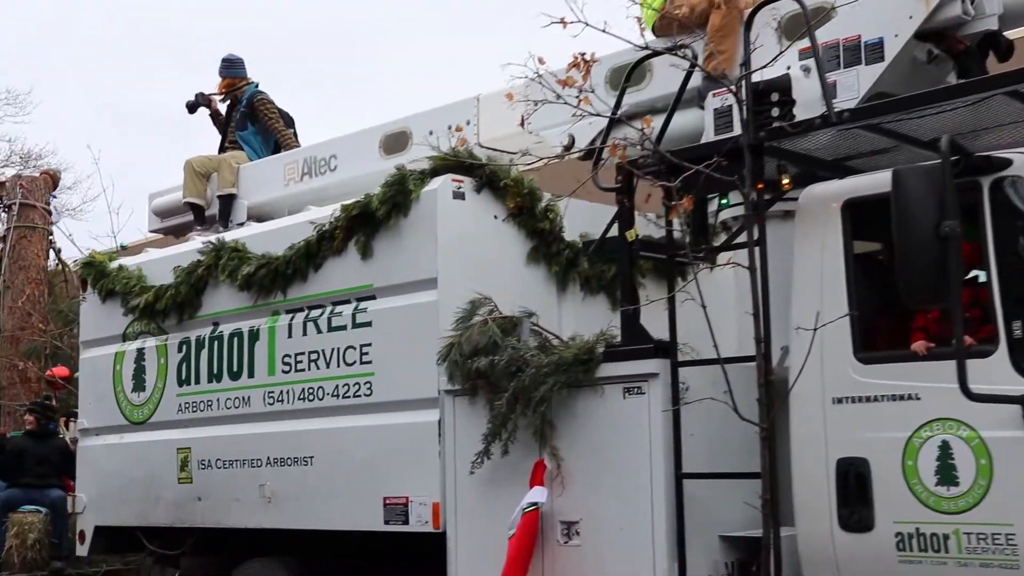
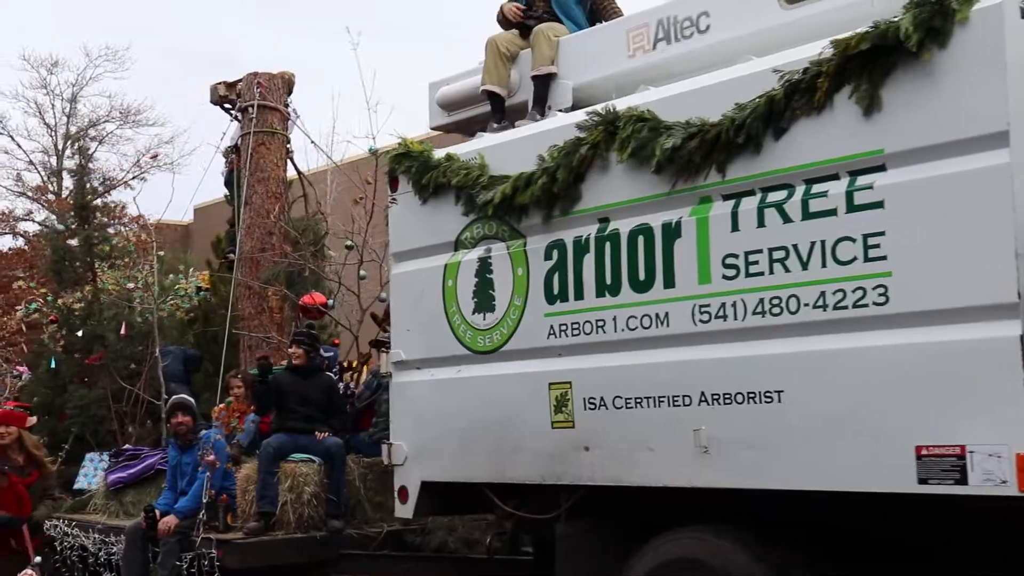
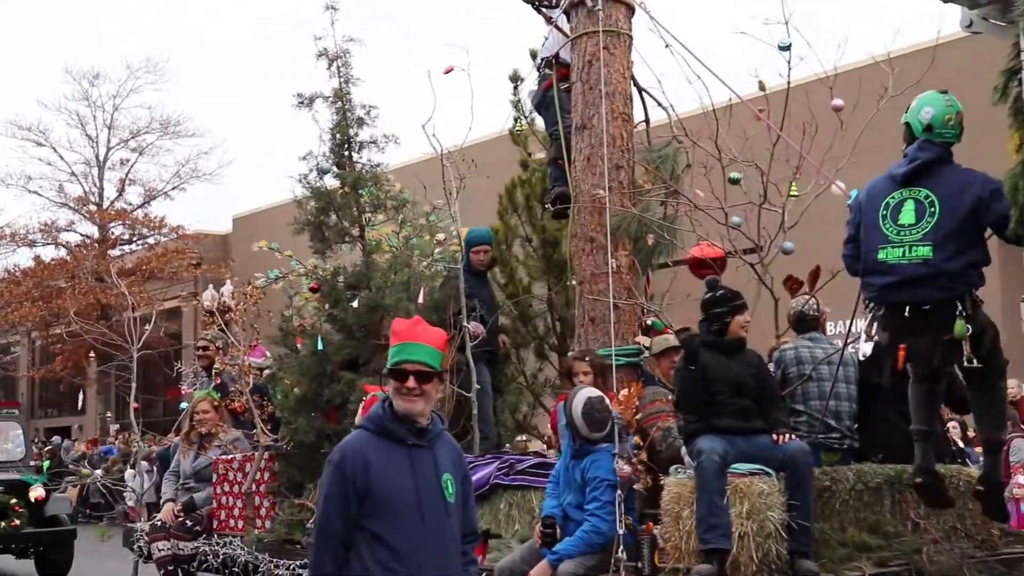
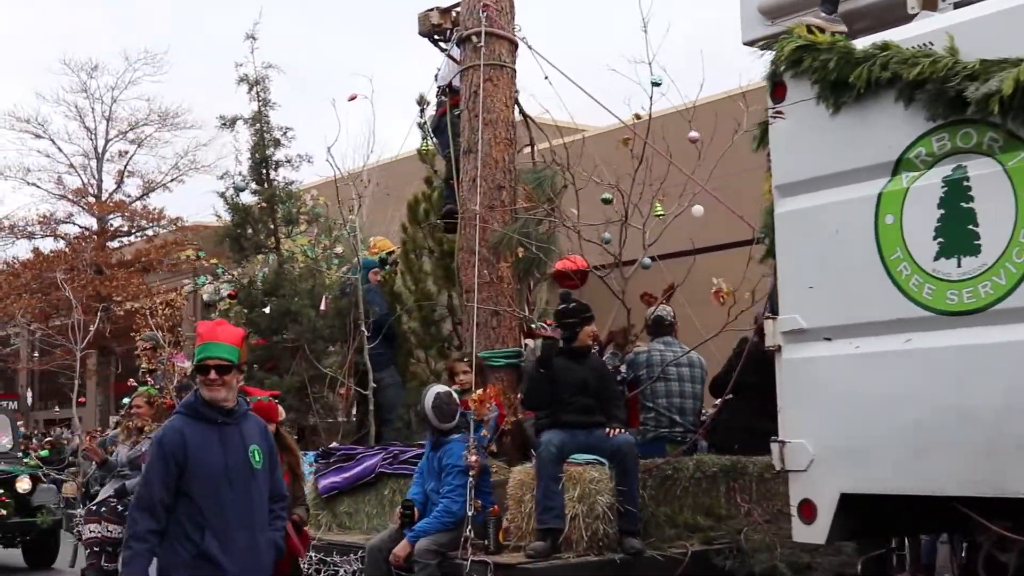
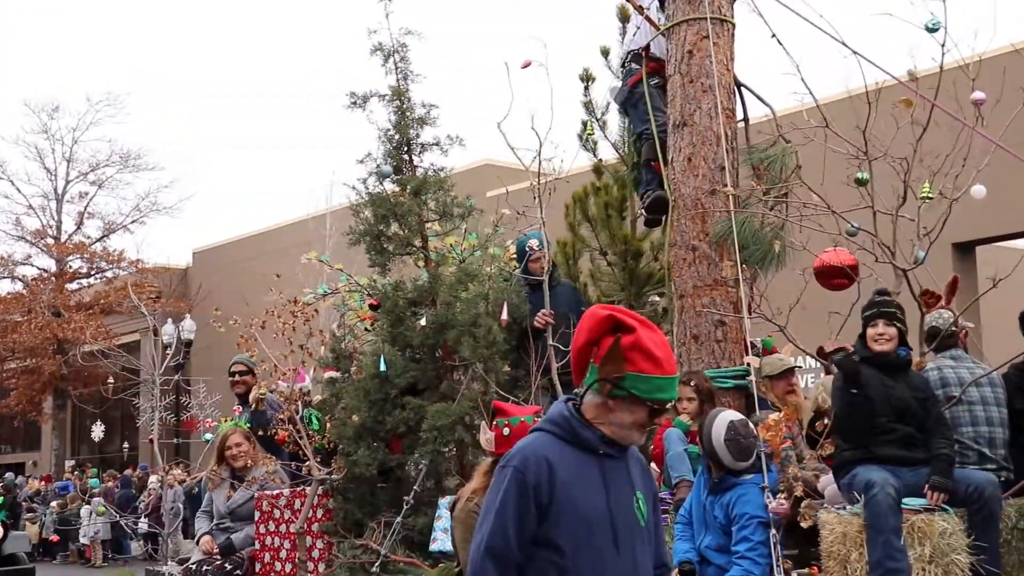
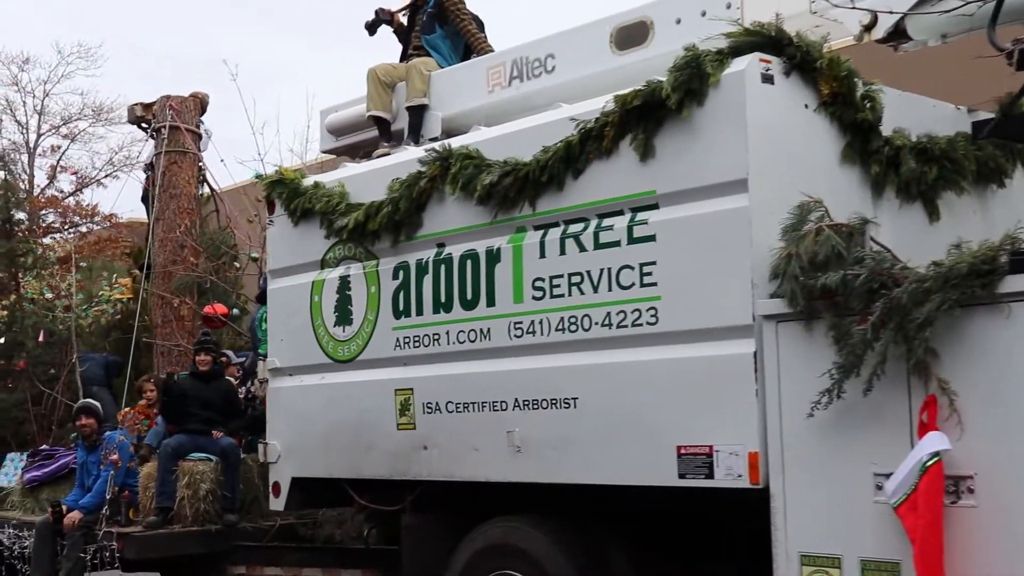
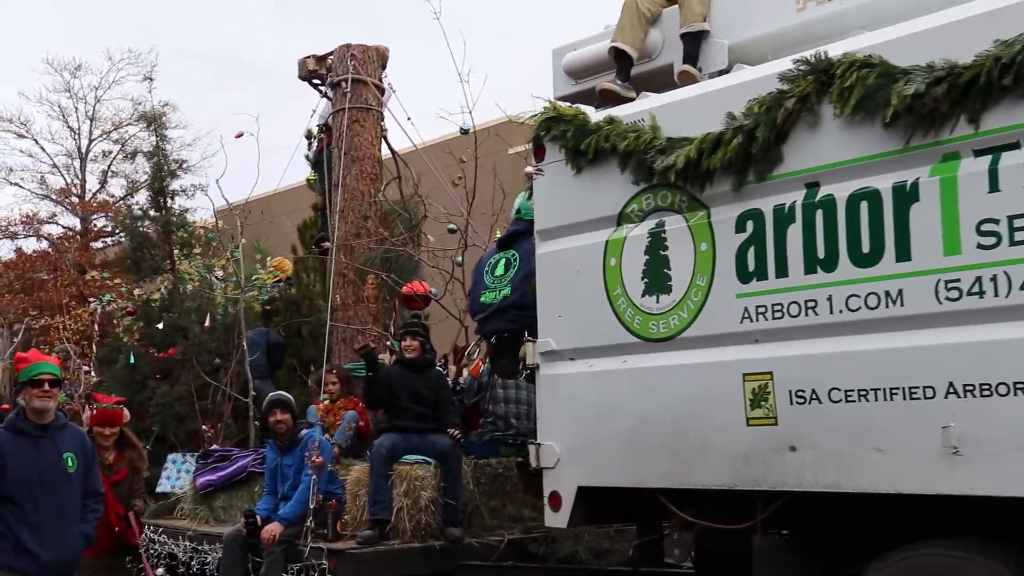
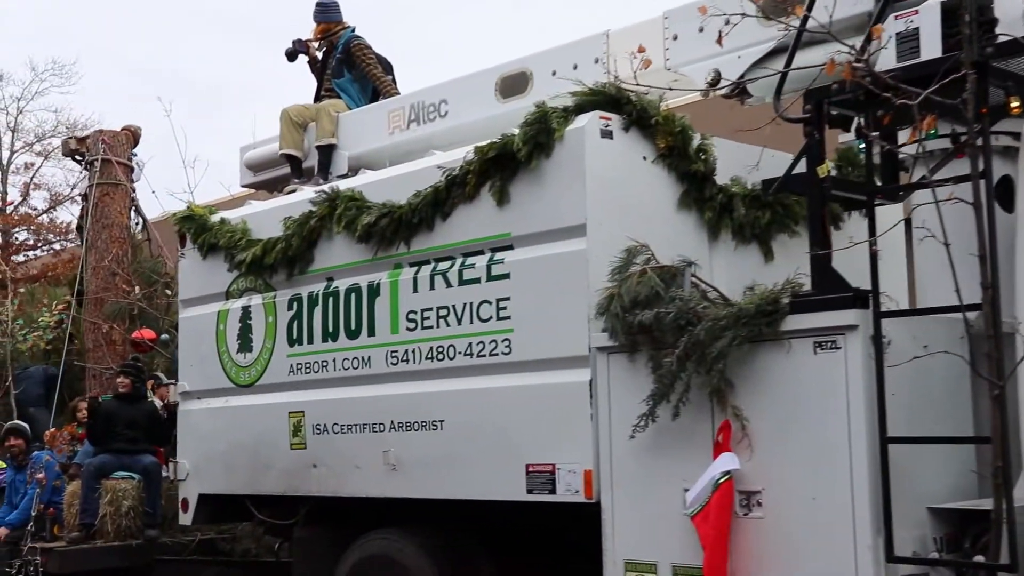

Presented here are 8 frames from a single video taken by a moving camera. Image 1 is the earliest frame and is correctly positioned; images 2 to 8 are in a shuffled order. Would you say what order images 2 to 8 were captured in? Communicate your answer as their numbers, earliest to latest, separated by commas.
8, 6, 2, 7, 4, 3, 5
